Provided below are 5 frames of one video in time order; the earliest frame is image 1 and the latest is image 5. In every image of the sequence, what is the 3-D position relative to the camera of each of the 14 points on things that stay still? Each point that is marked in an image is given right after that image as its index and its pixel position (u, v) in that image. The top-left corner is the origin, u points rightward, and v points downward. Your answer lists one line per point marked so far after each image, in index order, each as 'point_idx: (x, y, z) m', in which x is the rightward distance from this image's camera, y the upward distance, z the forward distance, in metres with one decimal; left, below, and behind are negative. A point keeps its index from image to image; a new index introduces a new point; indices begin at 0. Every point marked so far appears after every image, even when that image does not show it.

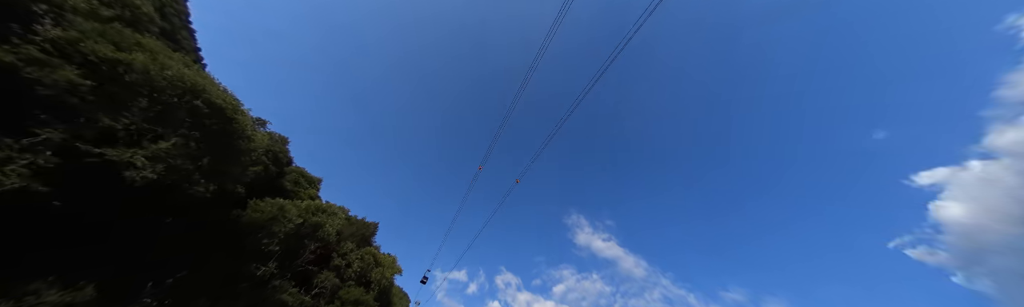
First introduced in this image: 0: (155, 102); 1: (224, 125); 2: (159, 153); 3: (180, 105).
0: (-24.3, +5.0, +14.4) m
1: (-23.9, +3.7, +17.8) m
2: (-23.0, +1.6, +13.9) m
3: (-24.2, +5.0, +15.4) m
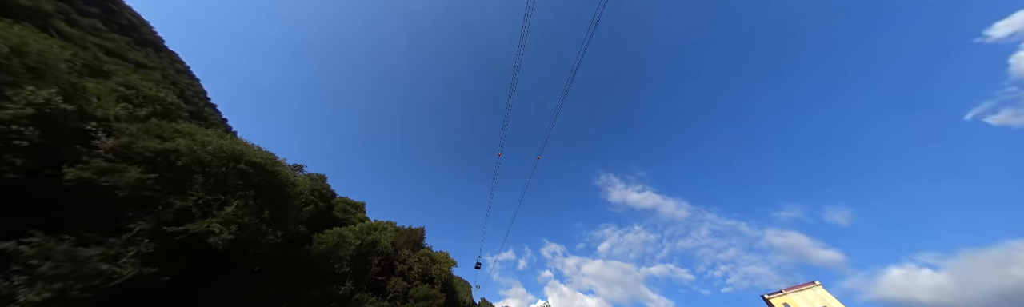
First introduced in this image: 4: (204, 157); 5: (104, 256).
0: (-23.3, -1.6, +16.3) m
1: (-22.3, -2.4, +19.8) m
2: (-21.1, -4.7, +16.1) m
3: (-23.1, -1.5, +17.3) m
4: (-23.6, -0.2, +16.0) m
5: (-20.4, -5.0, +10.3) m
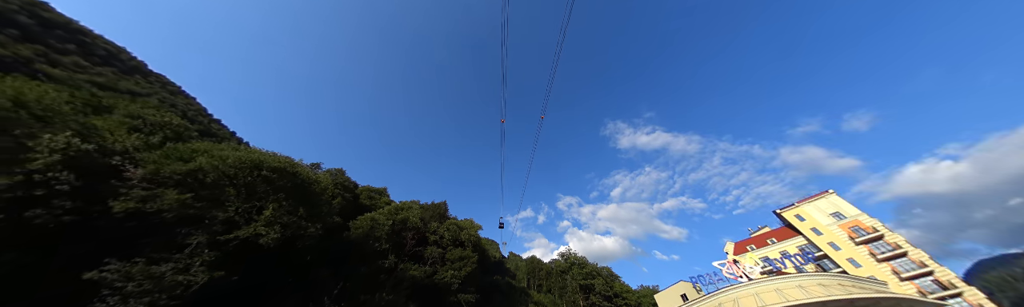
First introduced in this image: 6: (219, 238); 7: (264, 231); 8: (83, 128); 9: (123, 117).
0: (-22.2, -2.6, +17.9) m
1: (-21.1, -2.7, +21.4) m
2: (-19.5, -5.2, +18.0) m
3: (-22.0, -2.3, +18.8) m
4: (-22.7, -1.3, +17.4) m
5: (-18.8, -6.5, +12.3) m
6: (-20.2, -5.9, +15.4) m
7: (-19.1, -5.9, +17.2) m
8: (-25.3, +1.4, +13.1) m
9: (-33.5, +3.1, +19.1) m
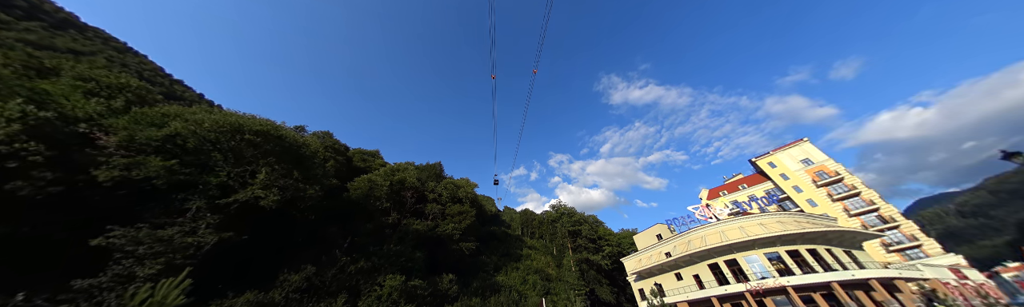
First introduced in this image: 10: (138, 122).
0: (-22.8, +0.3, +18.0) m
1: (-21.9, +1.0, +21.5) m
2: (-20.2, -2.2, +18.7) m
3: (-22.7, +0.8, +18.9) m
4: (-23.4, +1.5, +17.2) m
5: (-19.2, -4.4, +13.4) m
6: (-20.7, -3.3, +16.2) m
7: (-19.6, -3.0, +18.0) m
8: (-25.9, +3.3, +12.4) m
9: (-34.3, +5.8, +17.8) m
10: (-26.9, +2.2, +16.1) m
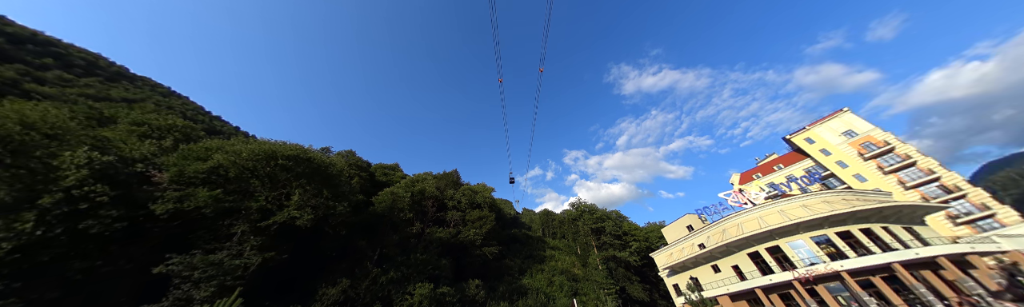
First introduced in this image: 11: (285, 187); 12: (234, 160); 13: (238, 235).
0: (-20.9, -1.8, +18.6) m
1: (-19.8, -1.2, +22.1) m
2: (-18.0, -4.1, +19.1) m
3: (-20.8, -1.4, +19.5) m
4: (-21.7, -0.7, +17.9) m
5: (-17.2, -6.2, +13.7) m
6: (-18.6, -5.3, +16.7) m
7: (-17.4, -4.8, +18.4) m
8: (-24.6, +0.9, +13.2) m
9: (-32.8, +2.5, +19.2) m
10: (-25.2, -0.3, +17.0) m
11: (-20.3, -2.9, +20.0) m
12: (-21.9, -0.4, +17.8) m
13: (-18.1, -5.4, +15.1) m
